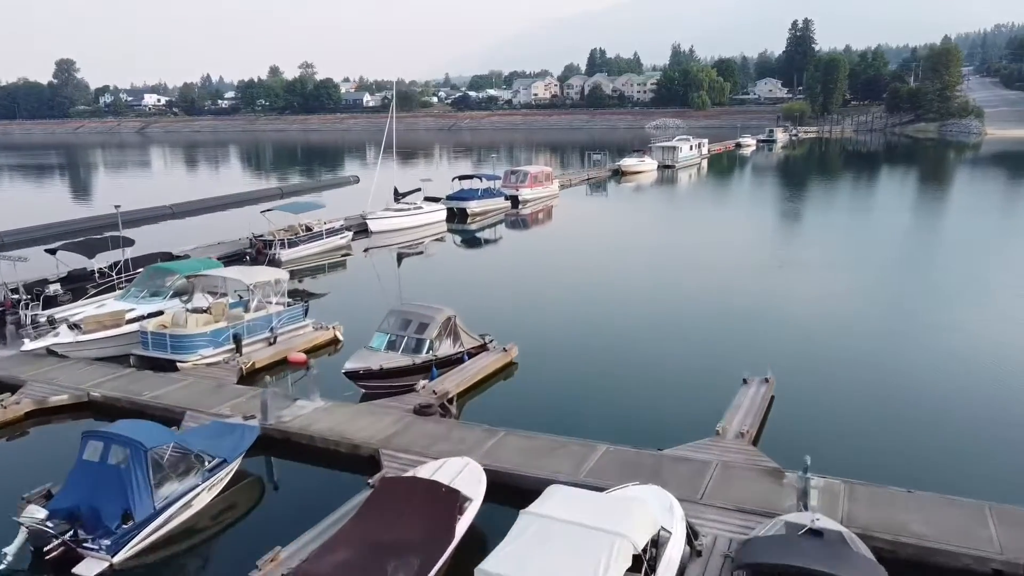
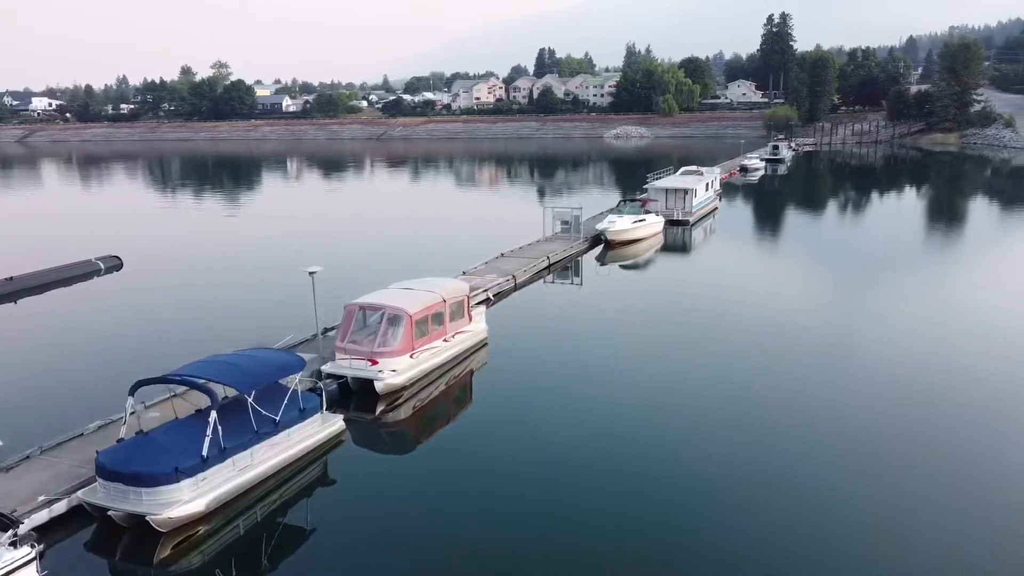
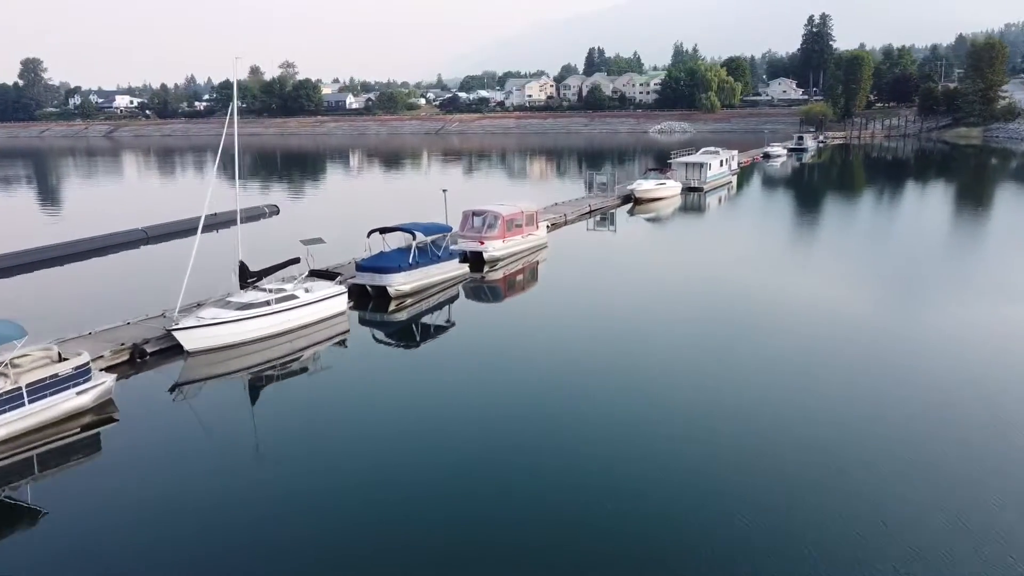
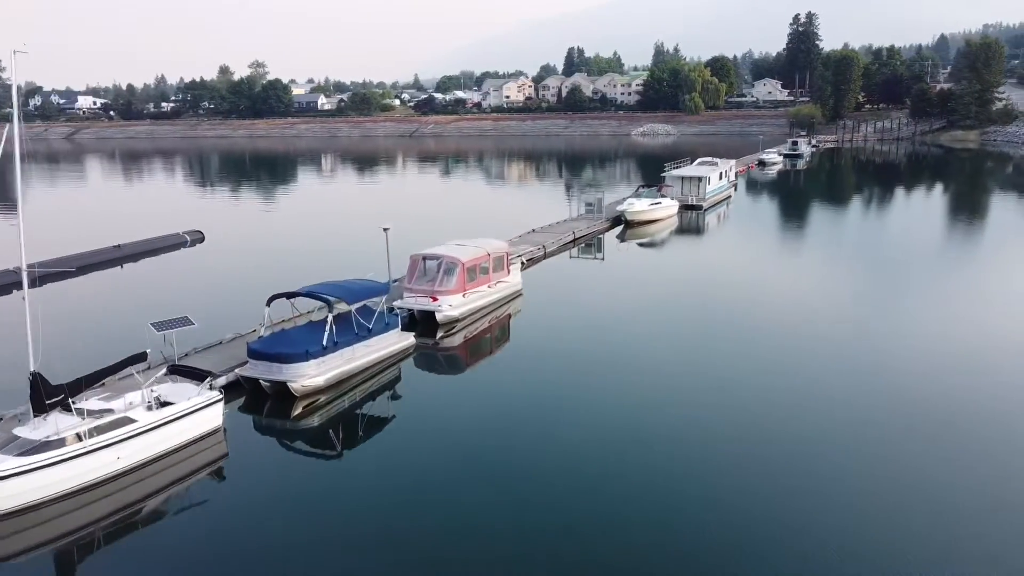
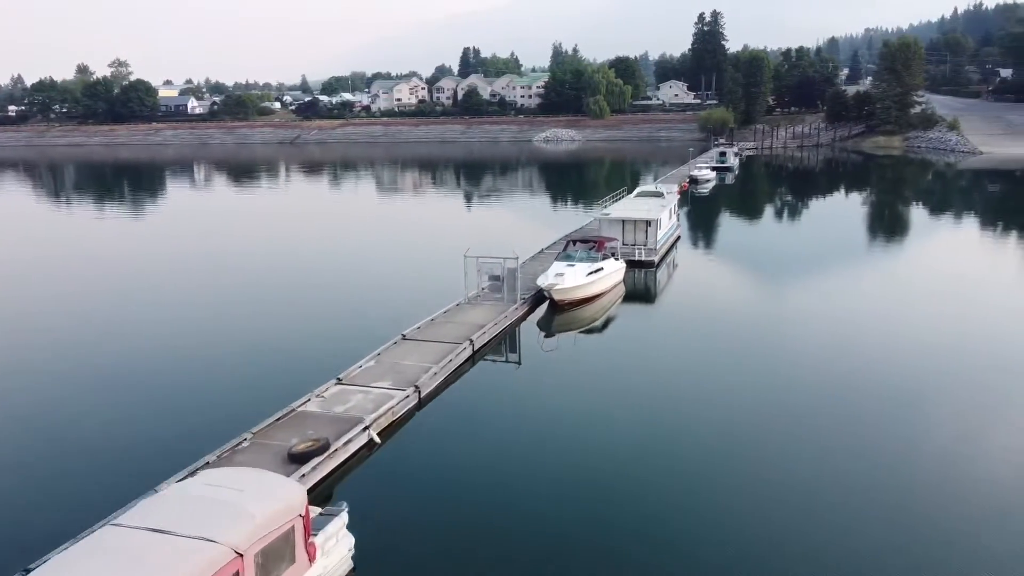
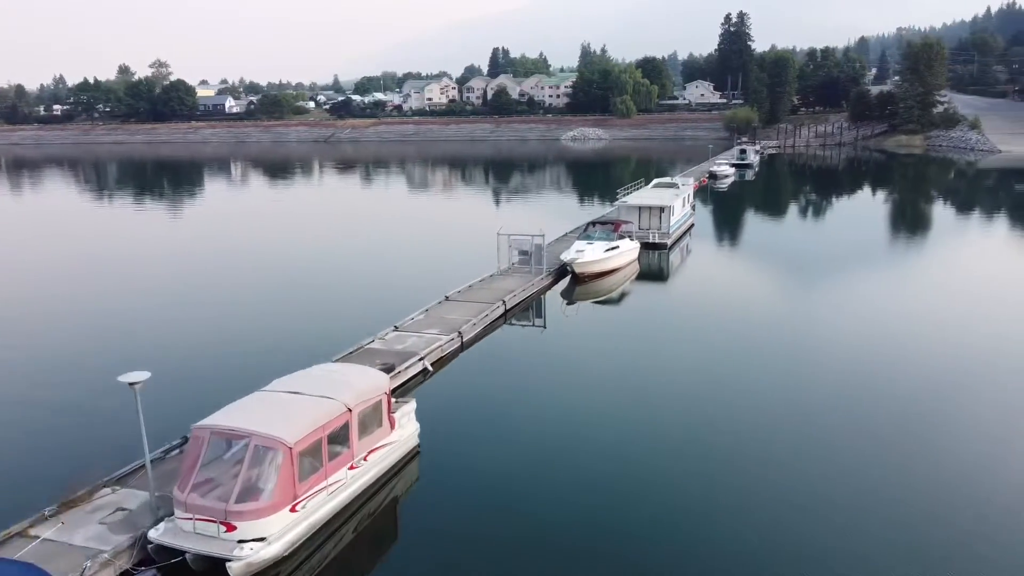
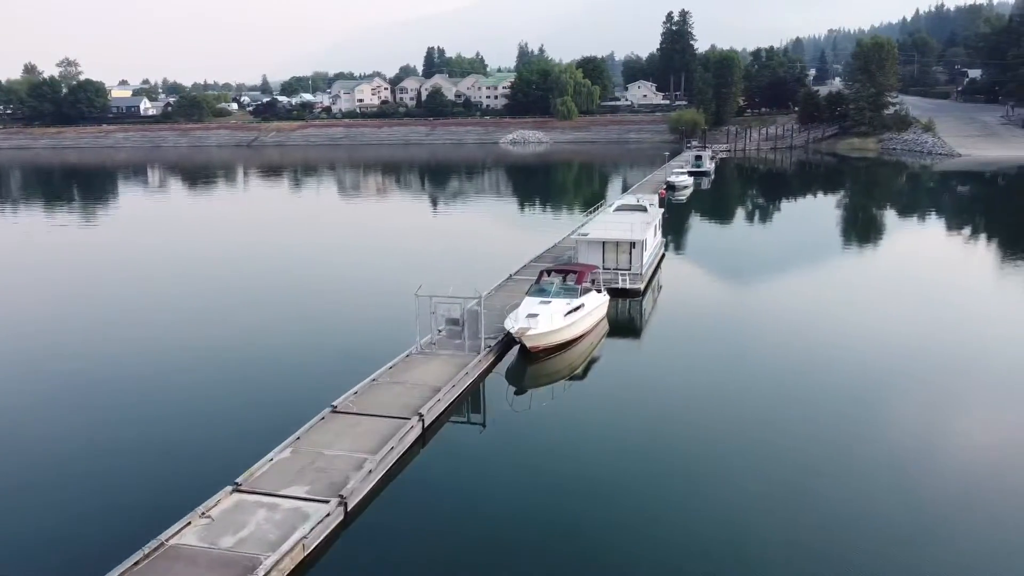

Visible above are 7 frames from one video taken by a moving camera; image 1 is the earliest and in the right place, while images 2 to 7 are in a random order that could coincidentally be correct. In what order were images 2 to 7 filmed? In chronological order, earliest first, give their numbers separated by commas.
3, 4, 2, 6, 5, 7
